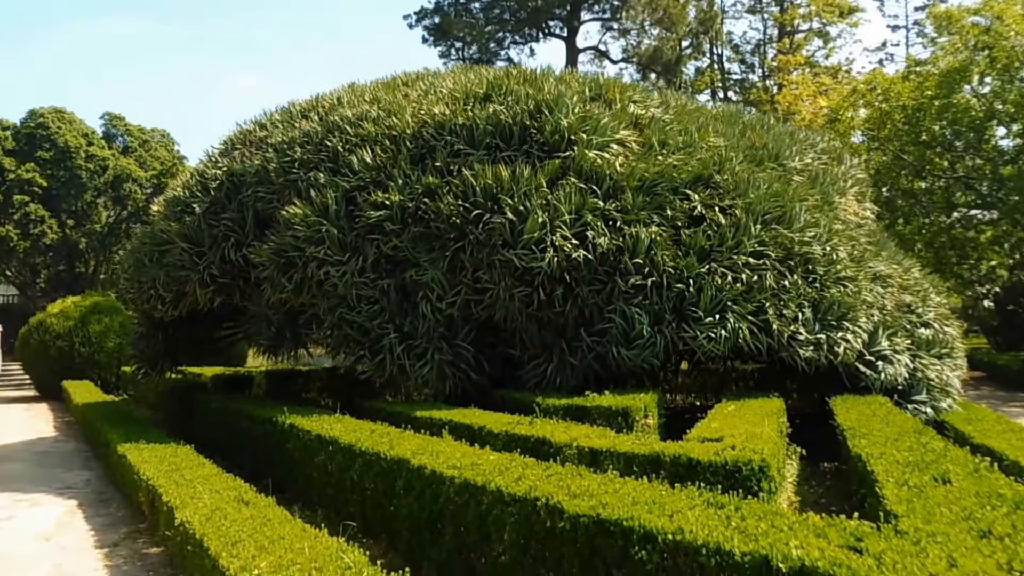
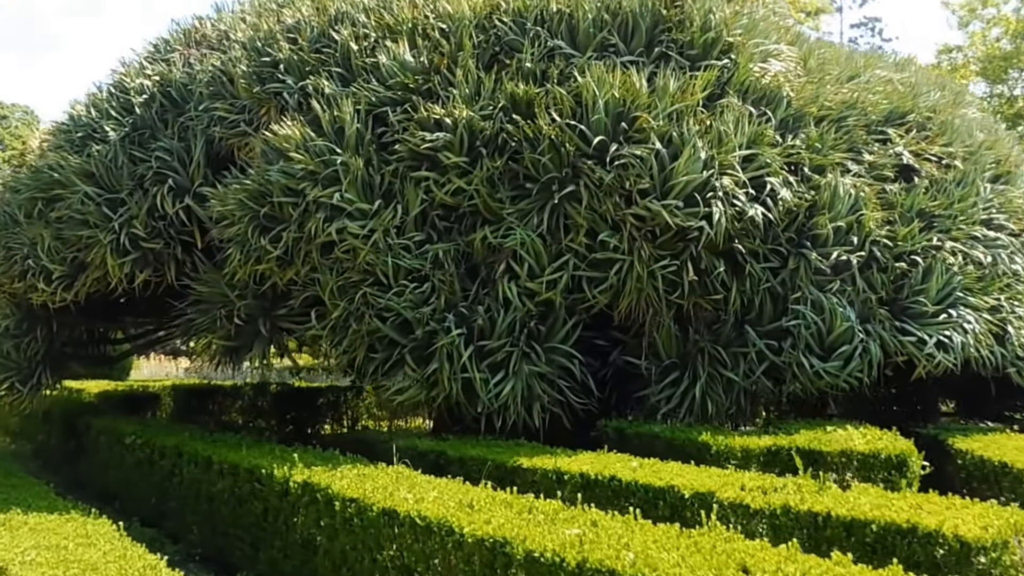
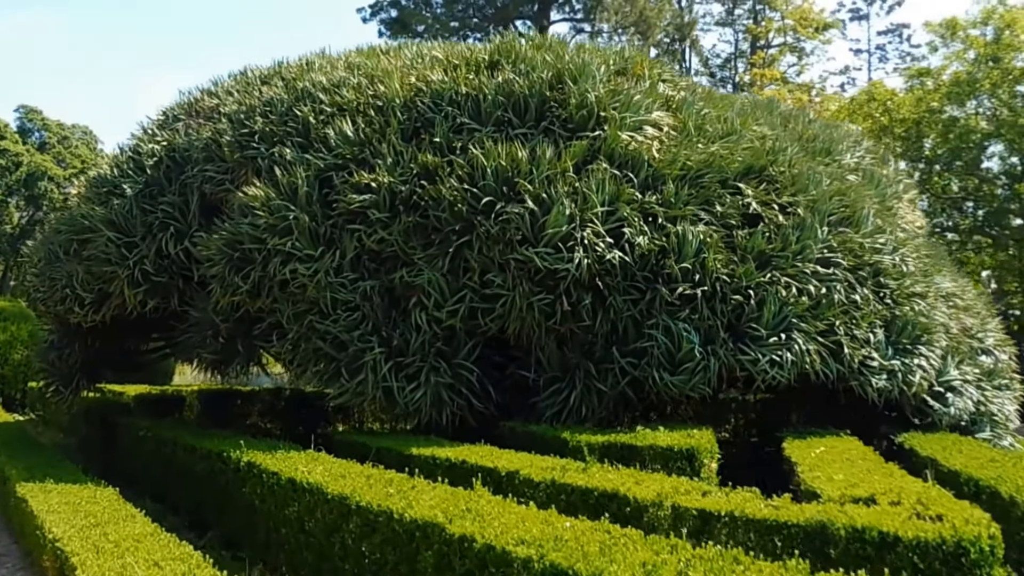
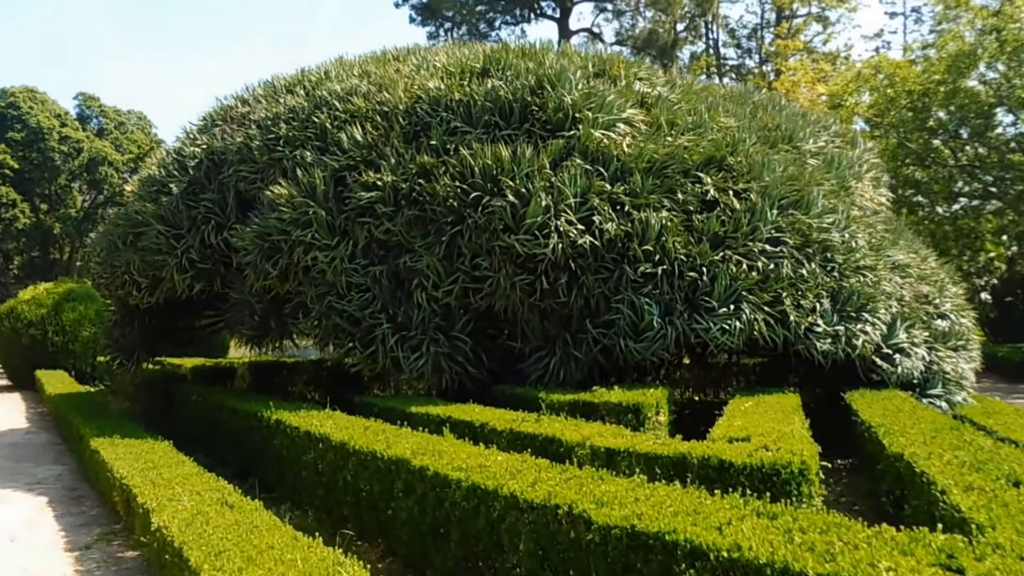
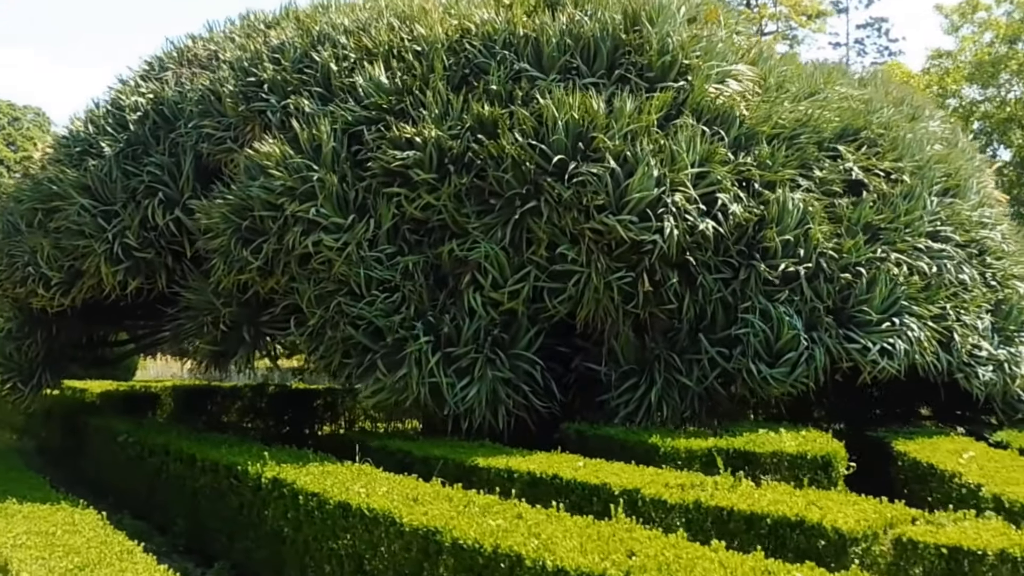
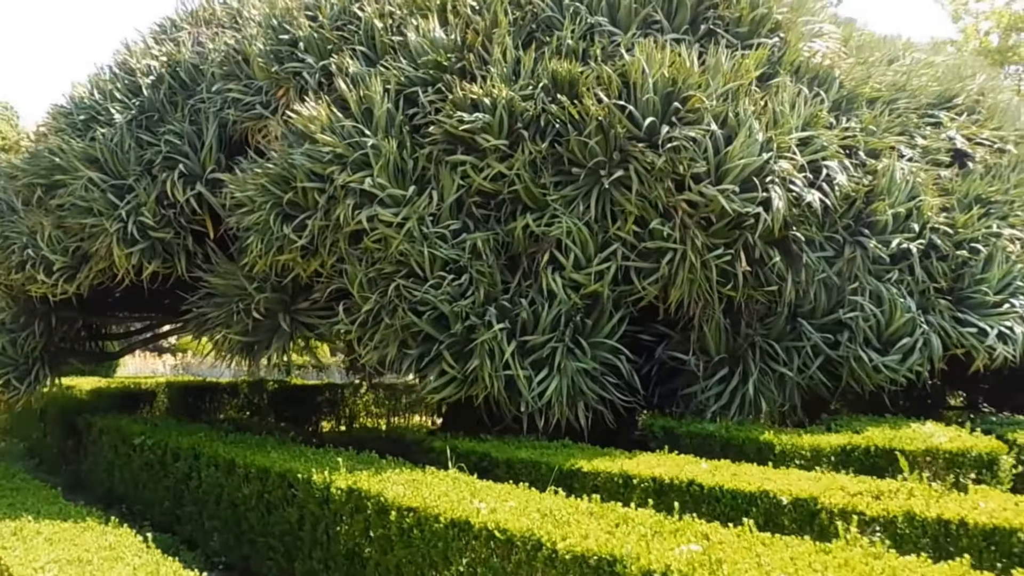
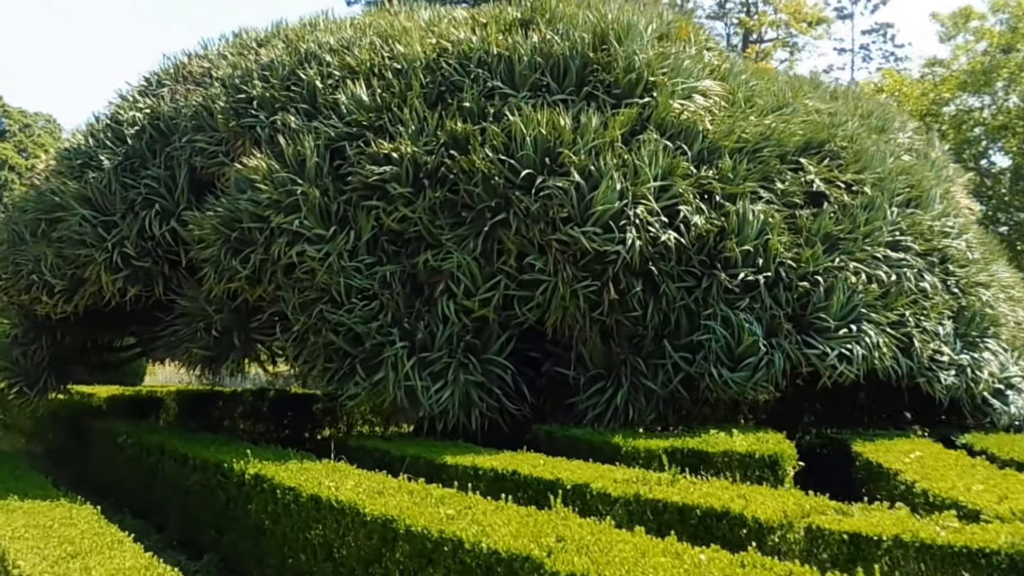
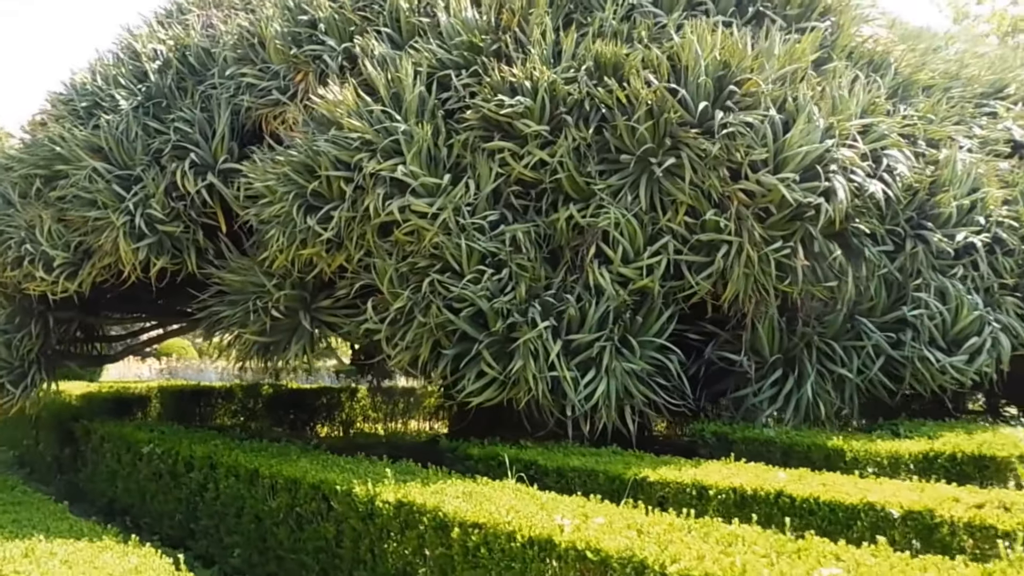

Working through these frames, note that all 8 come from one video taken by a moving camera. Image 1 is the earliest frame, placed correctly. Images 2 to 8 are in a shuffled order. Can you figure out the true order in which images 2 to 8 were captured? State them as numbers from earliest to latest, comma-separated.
4, 3, 7, 5, 2, 6, 8
